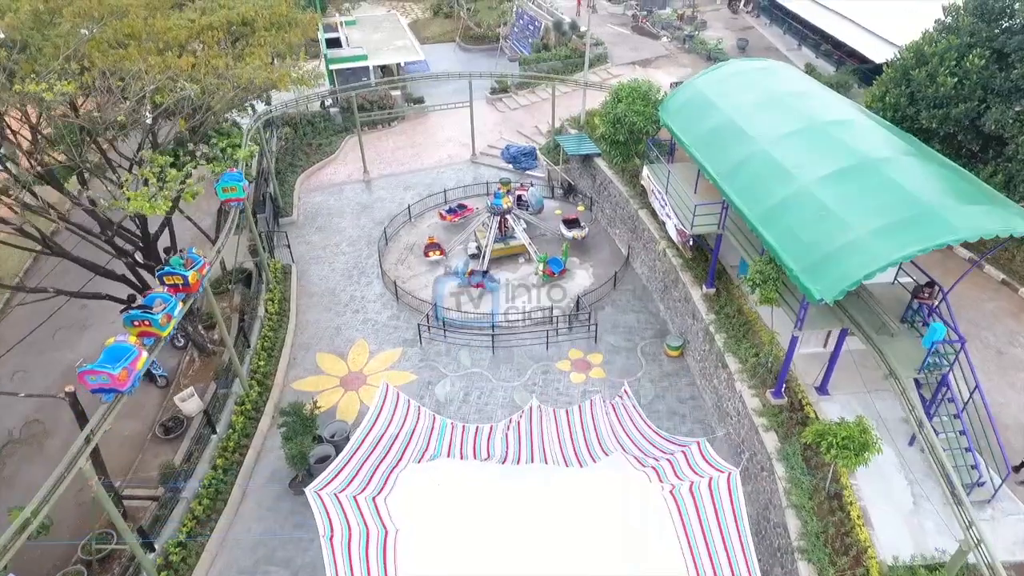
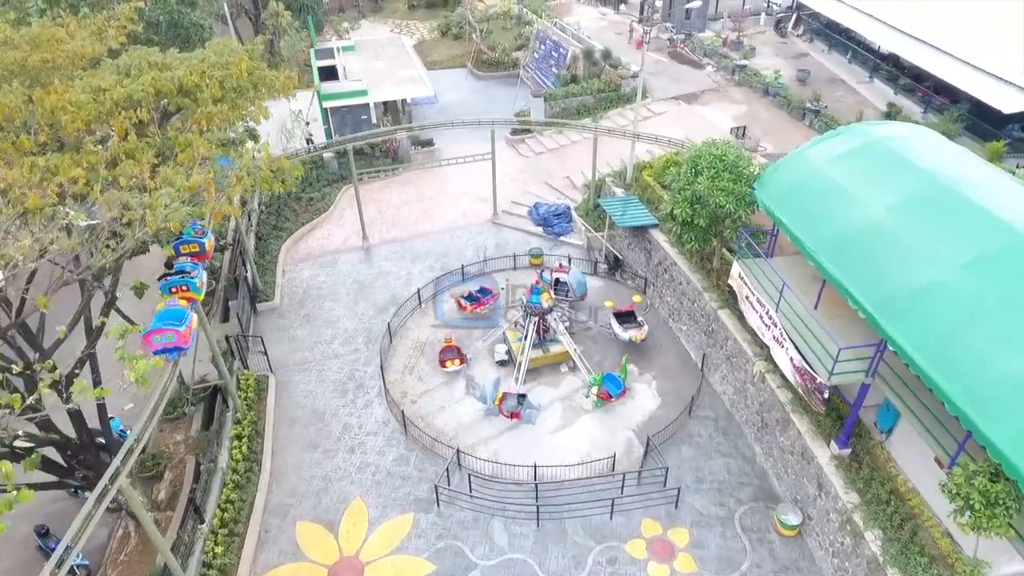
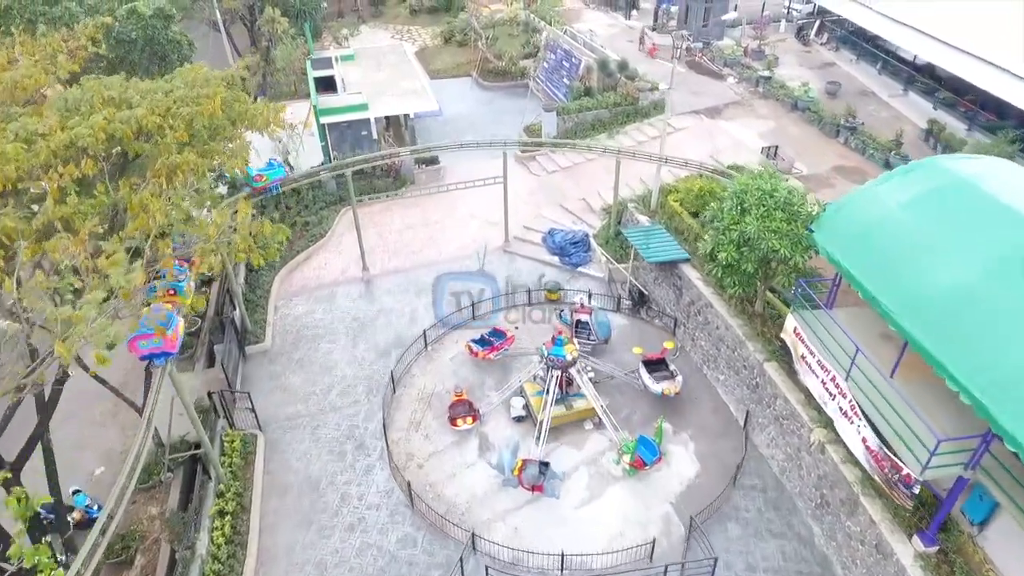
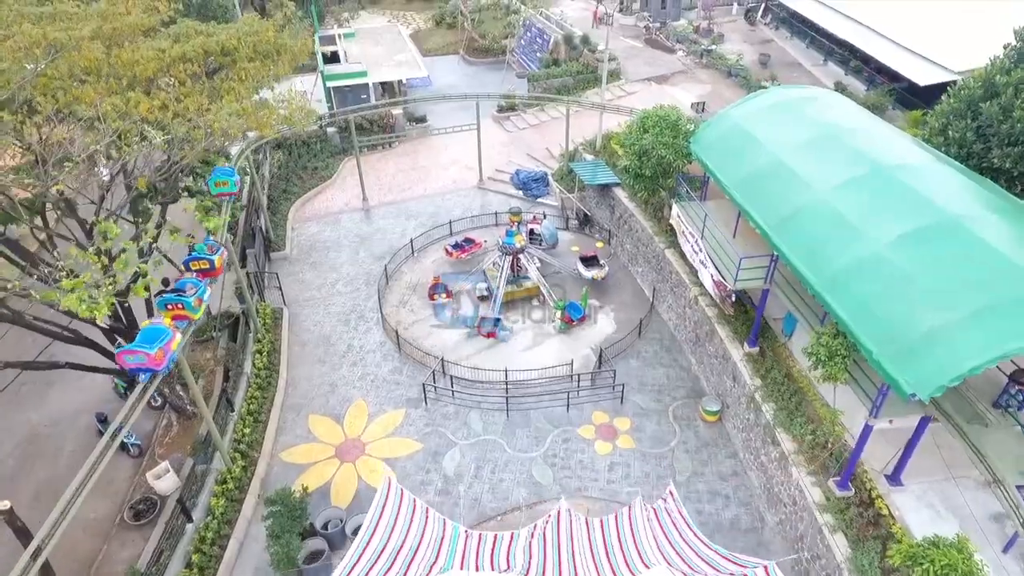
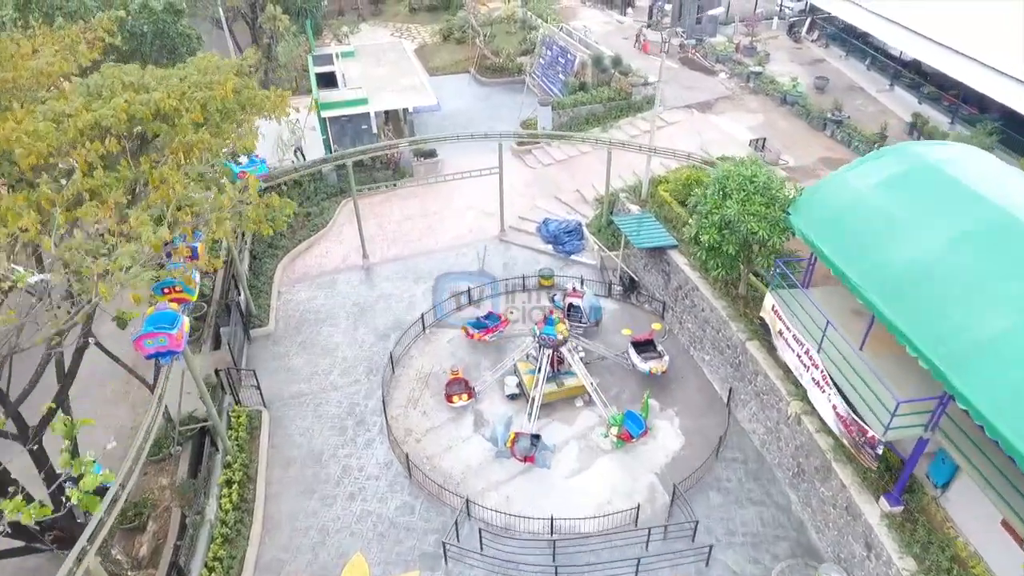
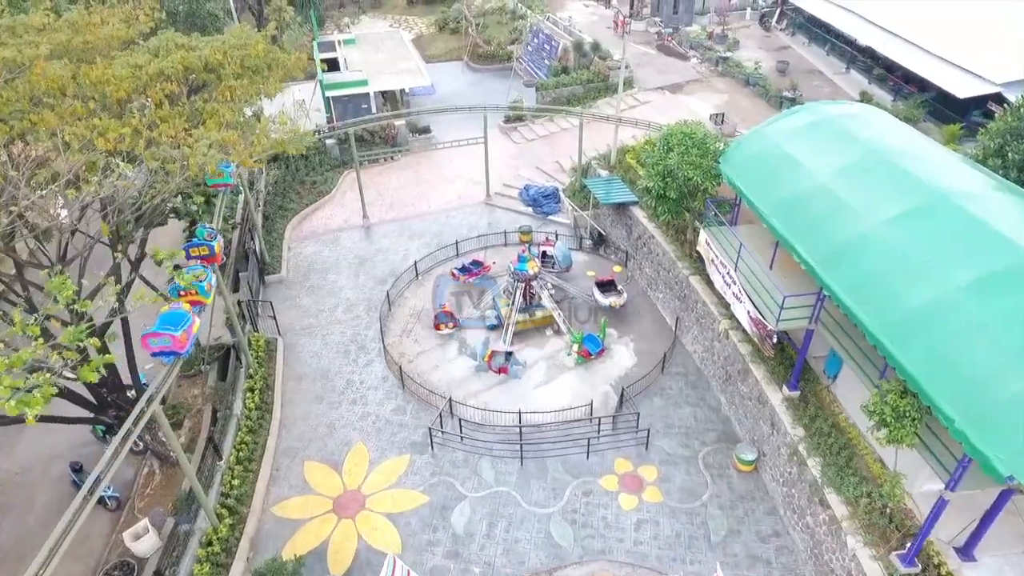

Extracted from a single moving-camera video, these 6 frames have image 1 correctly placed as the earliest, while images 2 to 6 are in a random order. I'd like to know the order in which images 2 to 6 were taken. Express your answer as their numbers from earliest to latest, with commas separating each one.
4, 6, 2, 5, 3
